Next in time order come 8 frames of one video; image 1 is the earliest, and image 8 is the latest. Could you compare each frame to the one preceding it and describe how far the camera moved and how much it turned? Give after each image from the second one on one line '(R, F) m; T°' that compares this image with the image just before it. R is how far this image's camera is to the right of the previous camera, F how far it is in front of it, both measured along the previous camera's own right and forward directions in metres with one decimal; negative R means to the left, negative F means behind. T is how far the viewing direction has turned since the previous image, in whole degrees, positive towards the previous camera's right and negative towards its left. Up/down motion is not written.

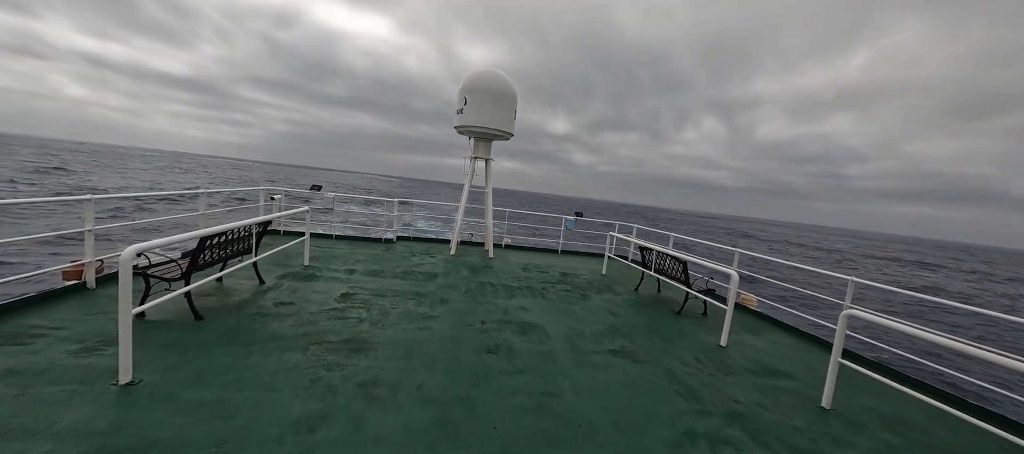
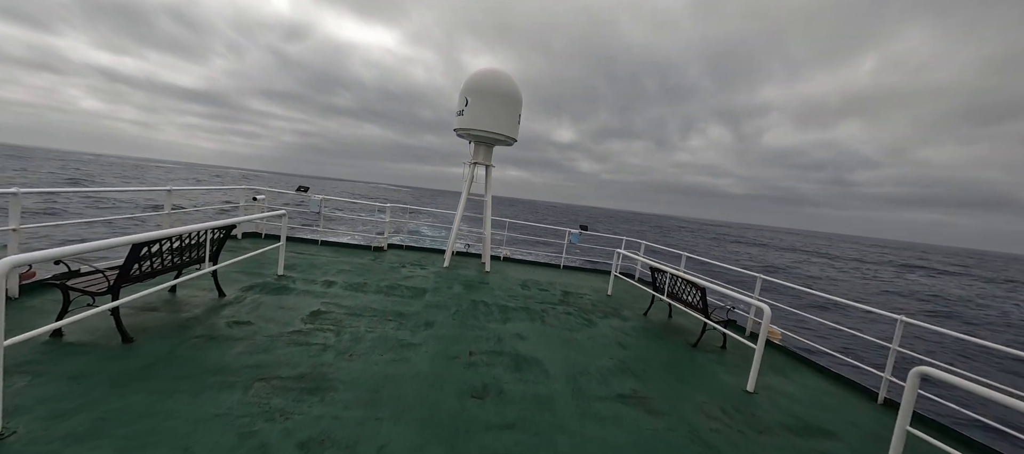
(+0.1, +0.6) m; -1°
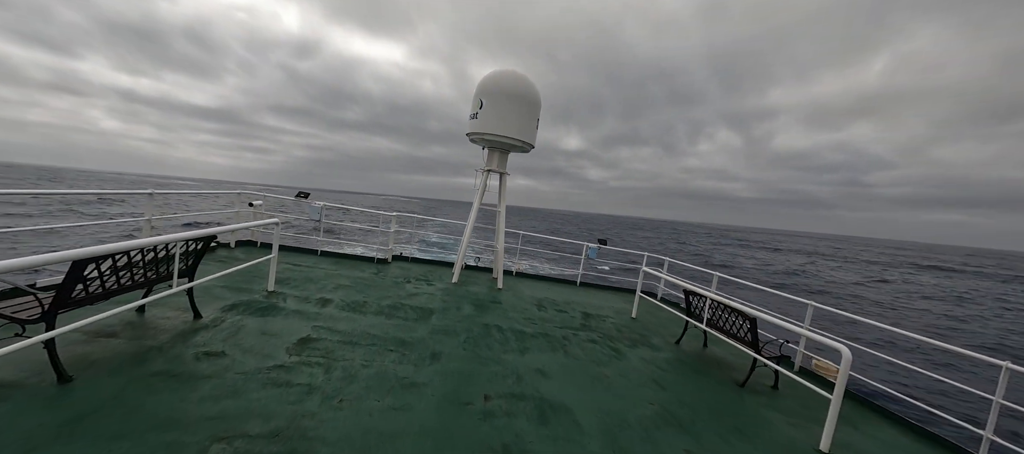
(-0.1, +0.5) m; -1°
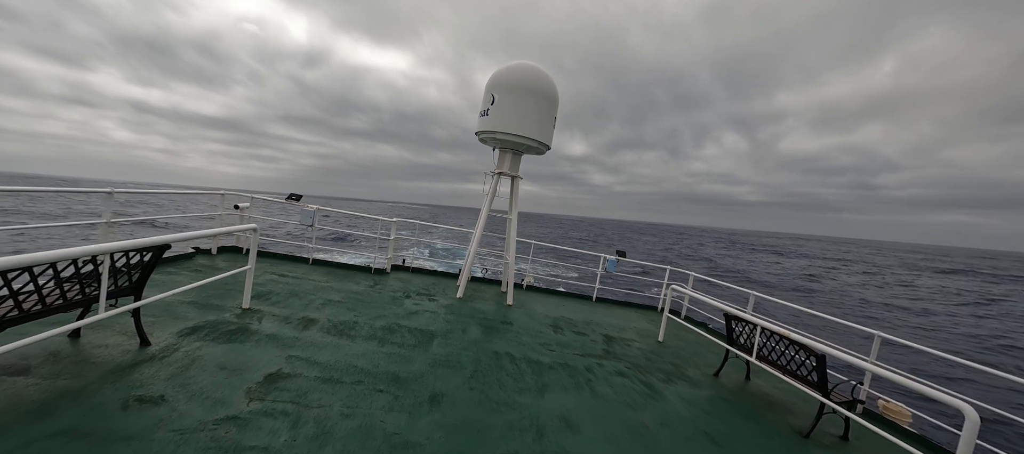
(-0.1, +0.6) m; -1°
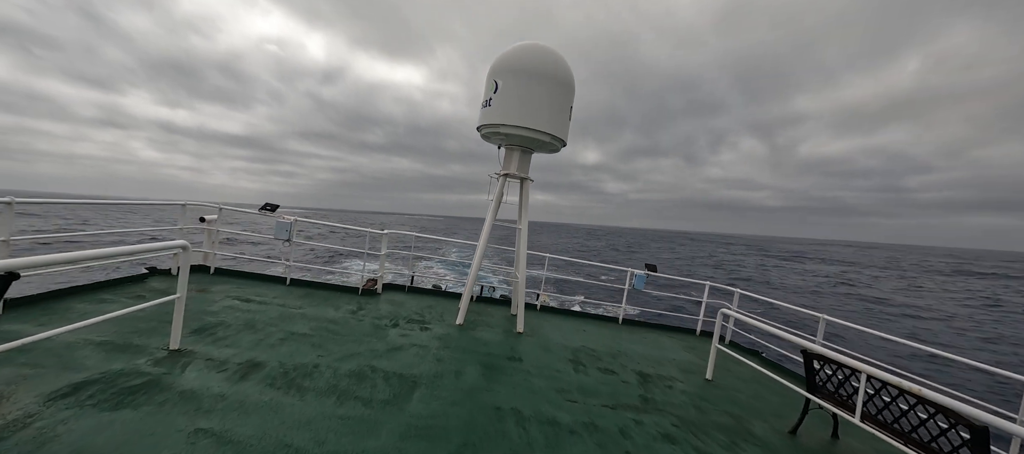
(+0.1, +0.9) m; -2°
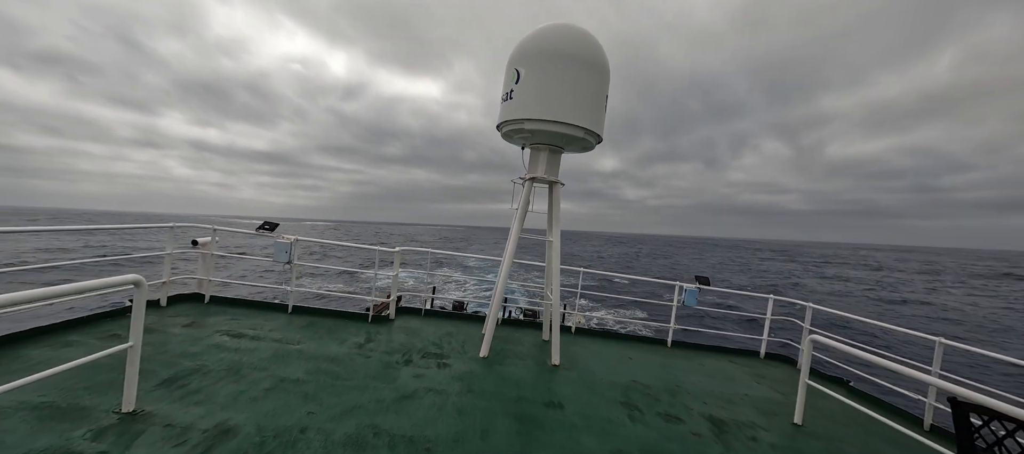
(-0.1, +0.7) m; -3°
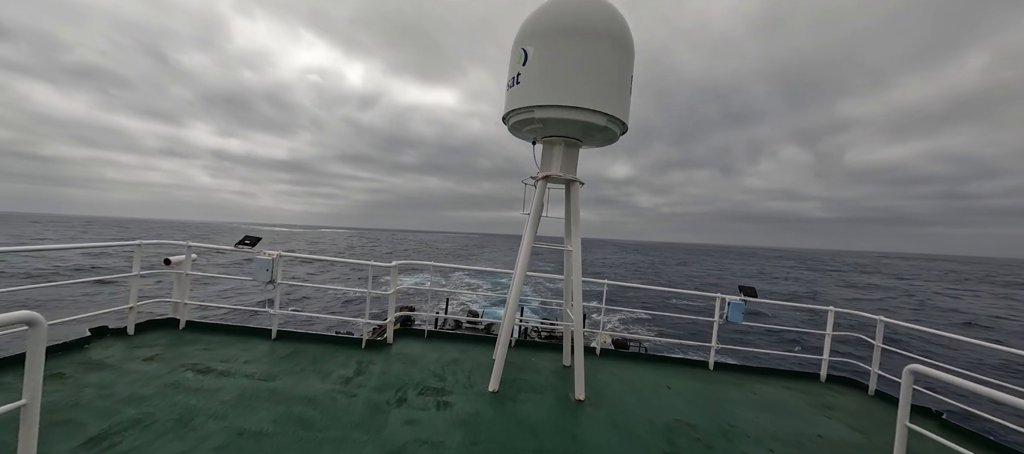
(0.0, +0.6) m; -2°
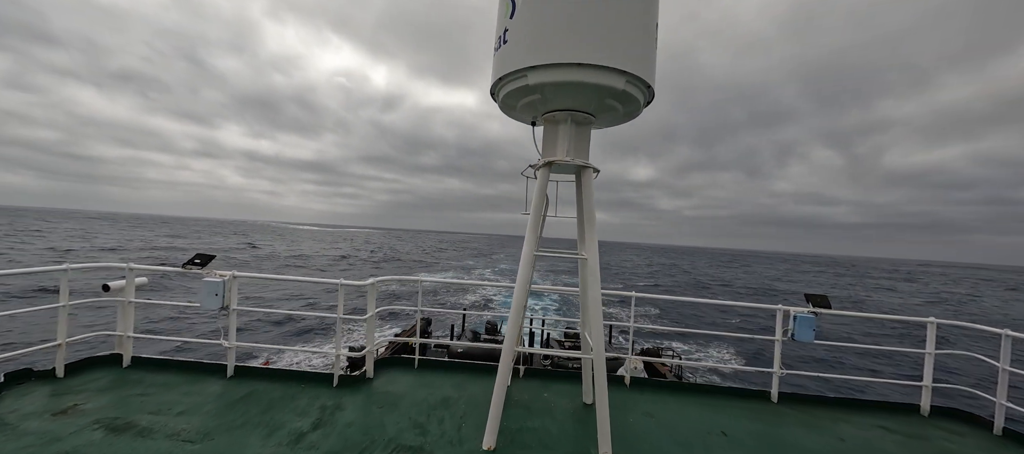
(+0.2, +0.8) m; -3°
